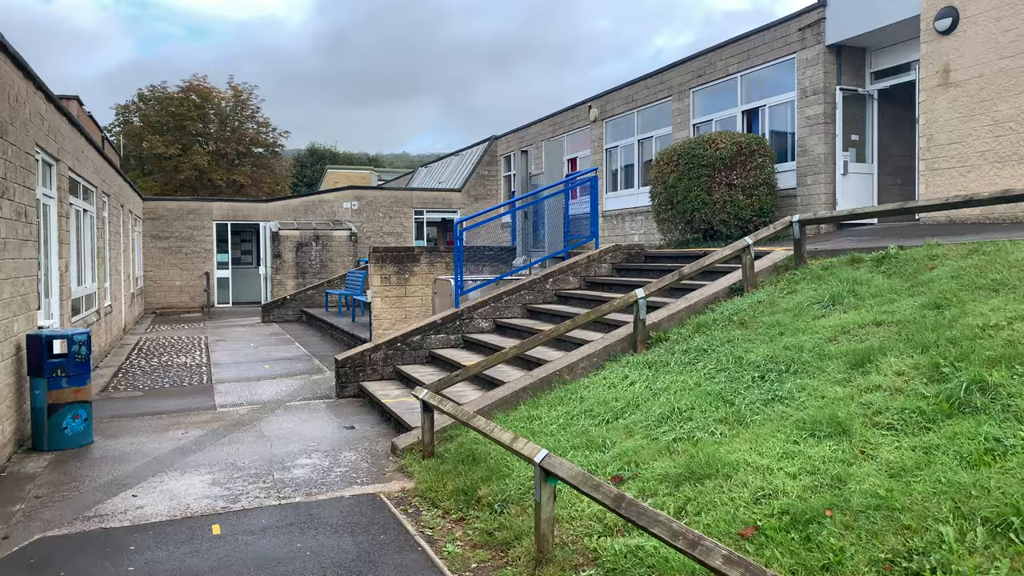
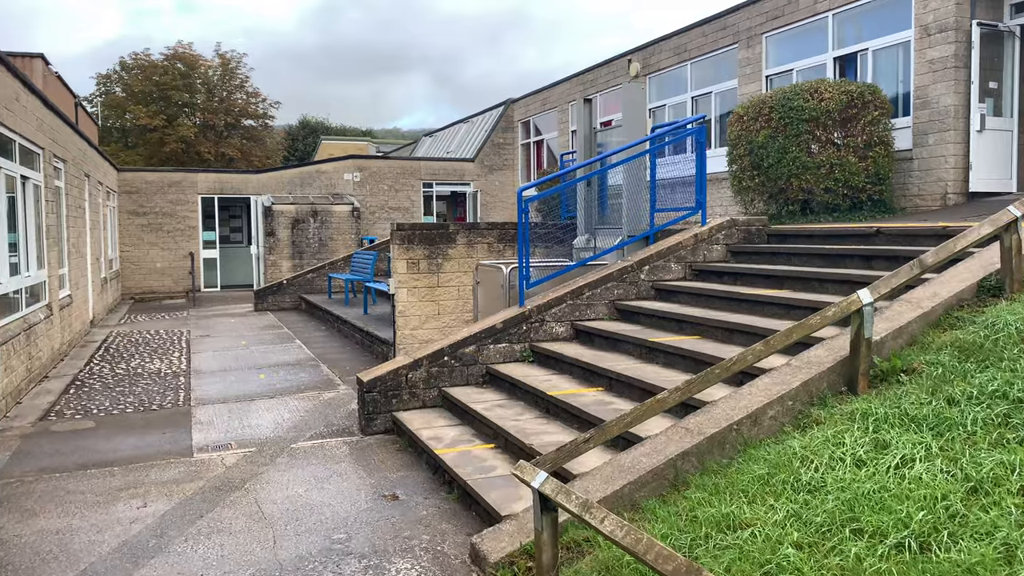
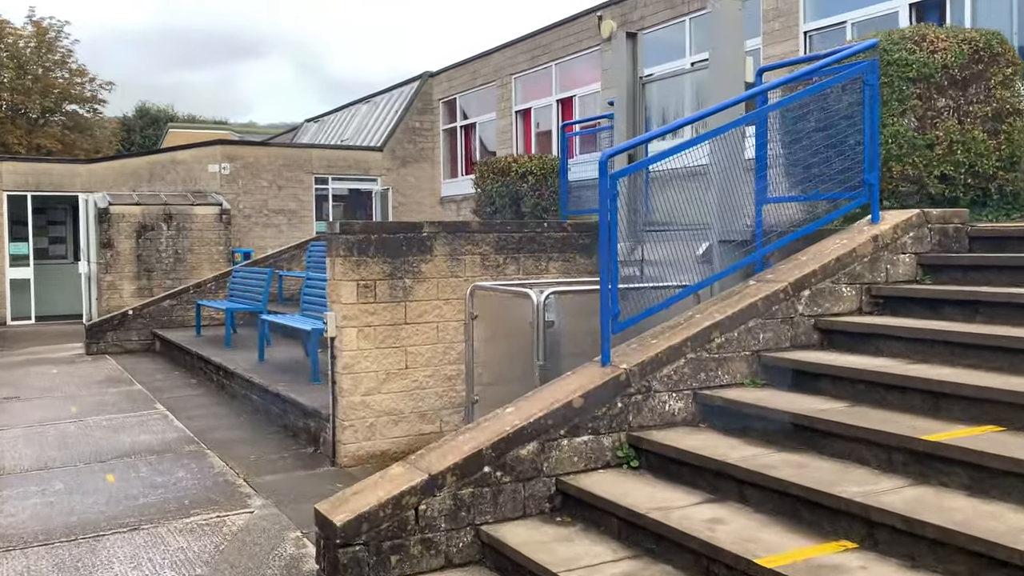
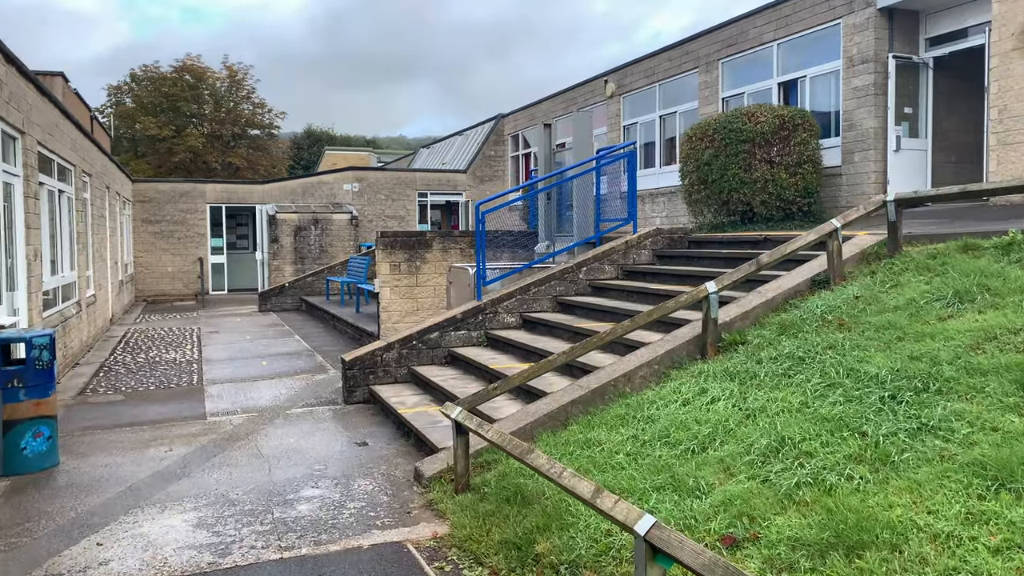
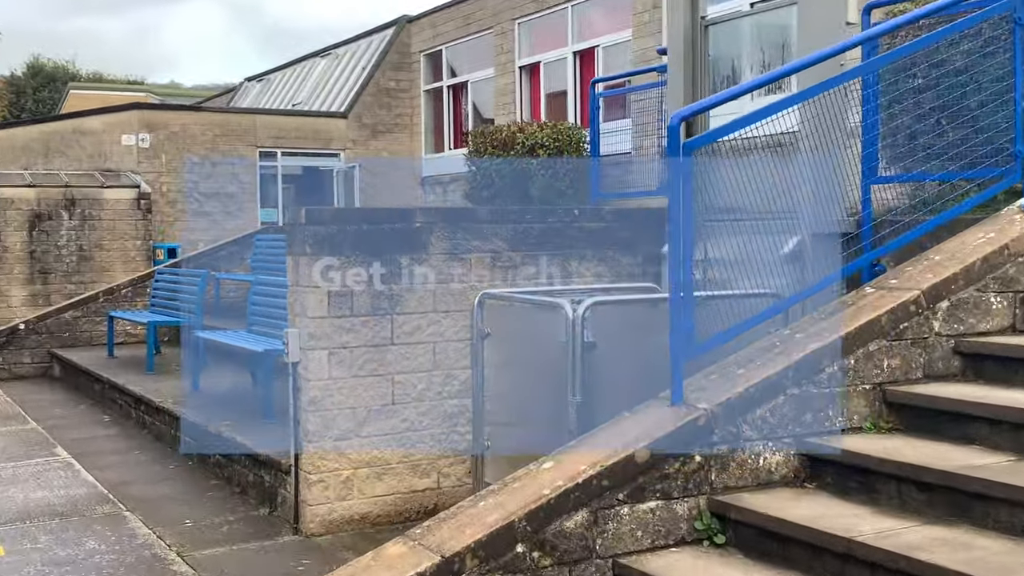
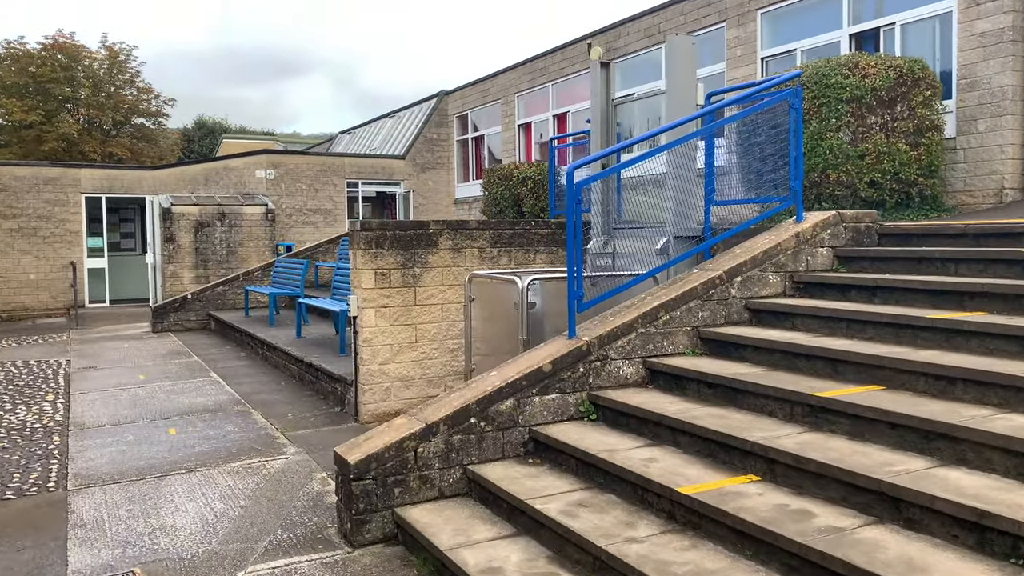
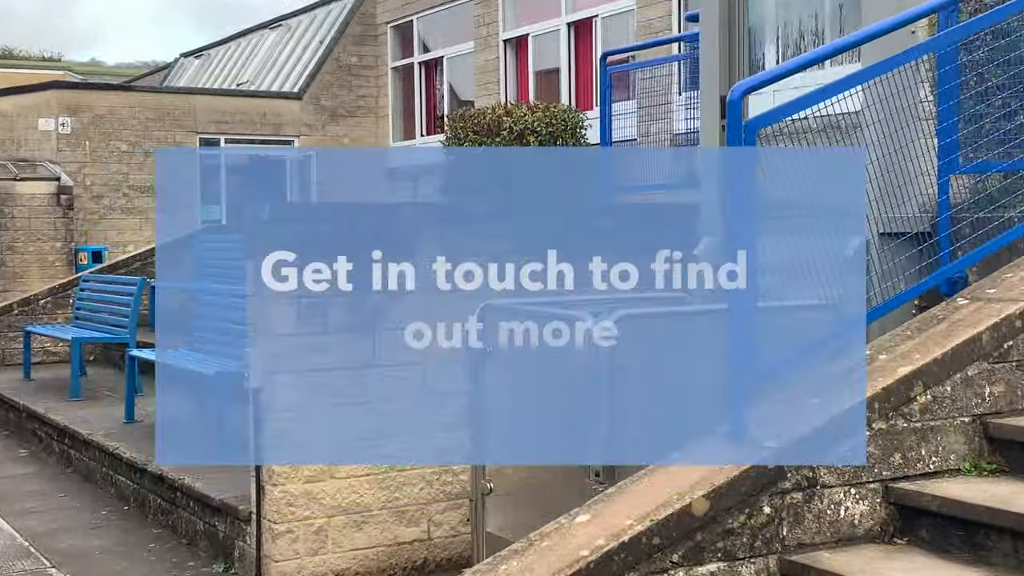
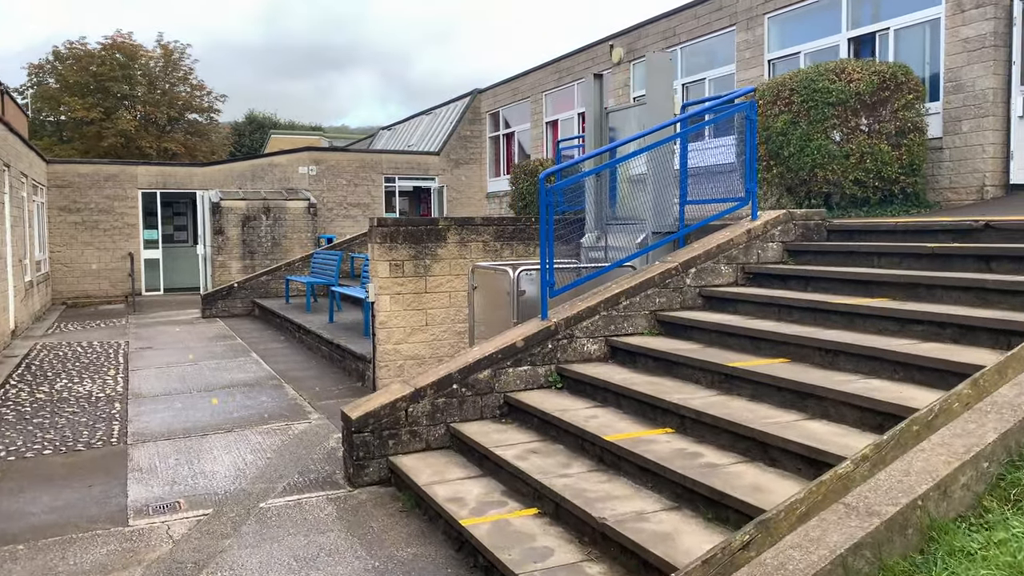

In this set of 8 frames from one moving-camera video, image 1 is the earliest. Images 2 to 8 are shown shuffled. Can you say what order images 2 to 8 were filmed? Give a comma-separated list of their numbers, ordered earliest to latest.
4, 2, 8, 6, 3, 5, 7
